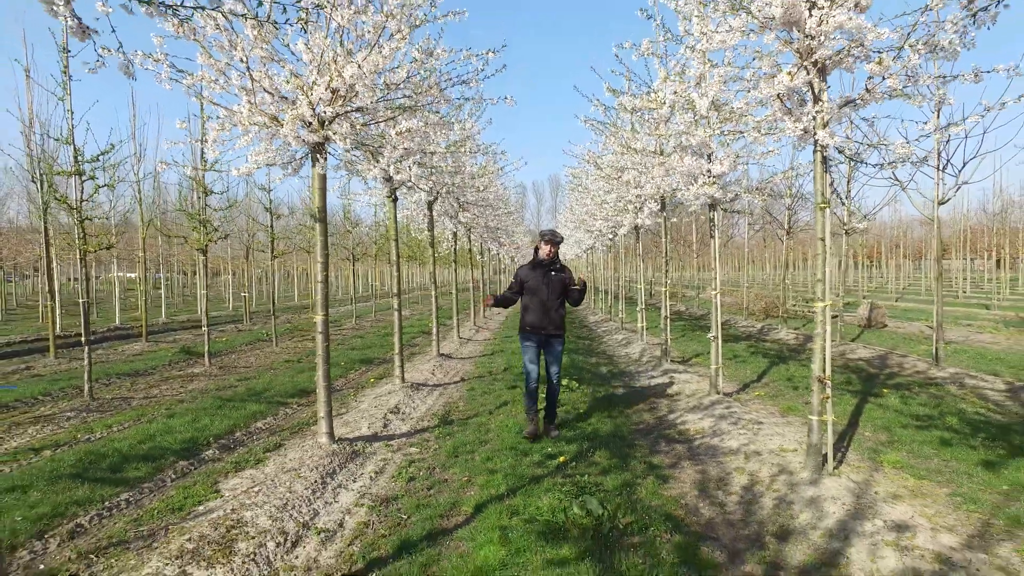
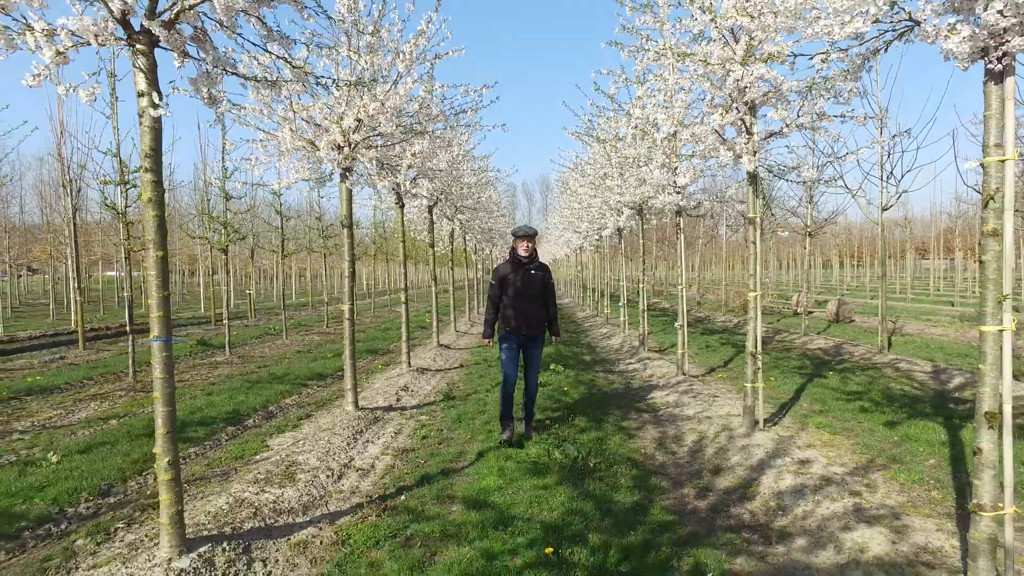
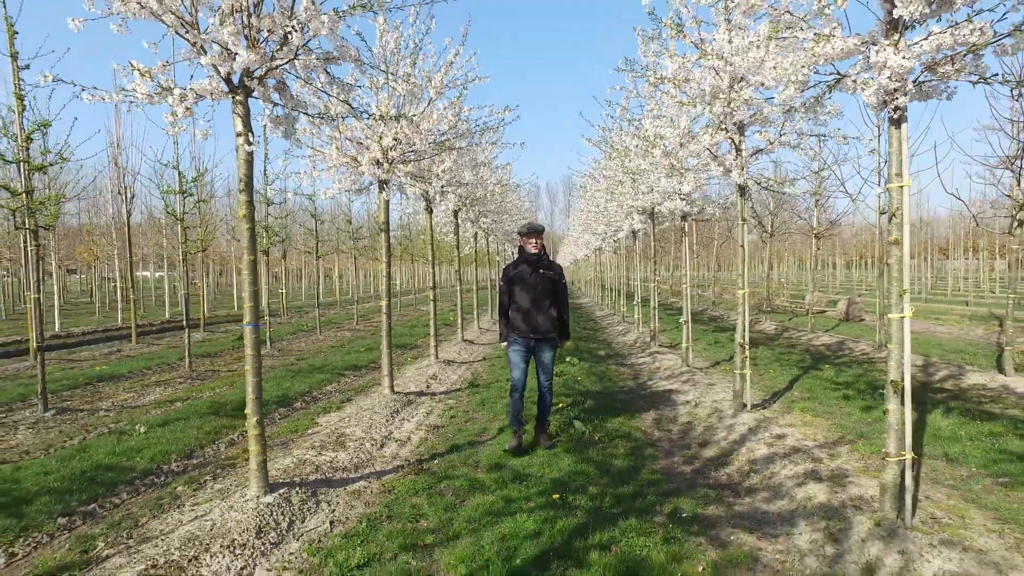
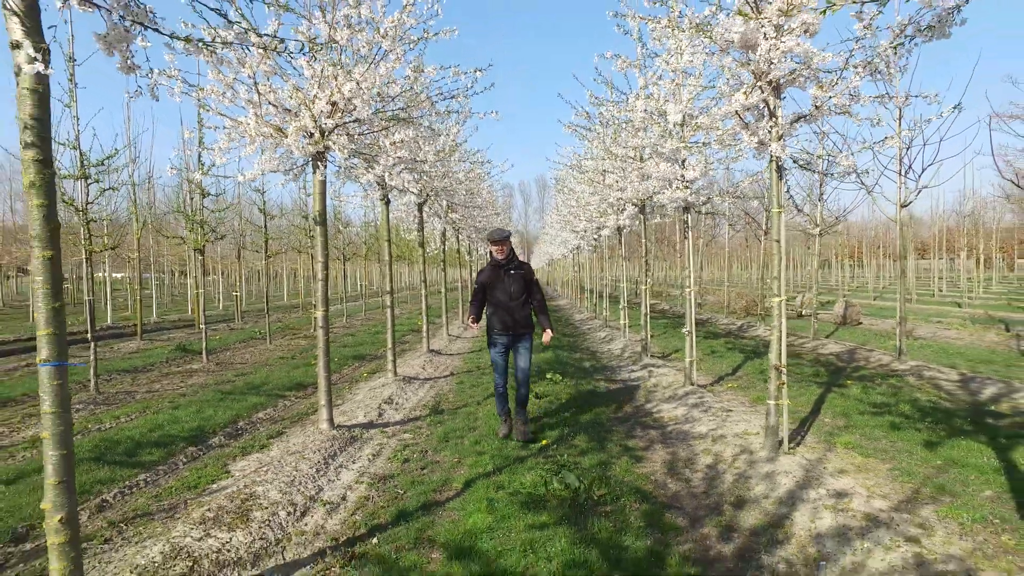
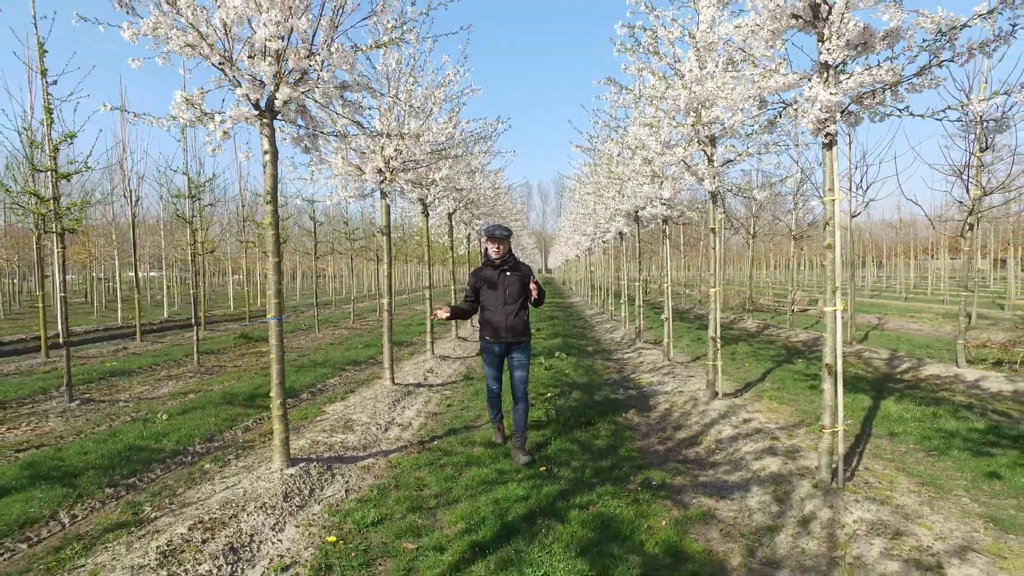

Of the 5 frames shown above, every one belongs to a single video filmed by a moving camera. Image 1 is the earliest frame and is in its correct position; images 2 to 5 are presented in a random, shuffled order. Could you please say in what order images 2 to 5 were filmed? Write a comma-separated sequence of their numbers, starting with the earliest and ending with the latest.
4, 2, 3, 5
